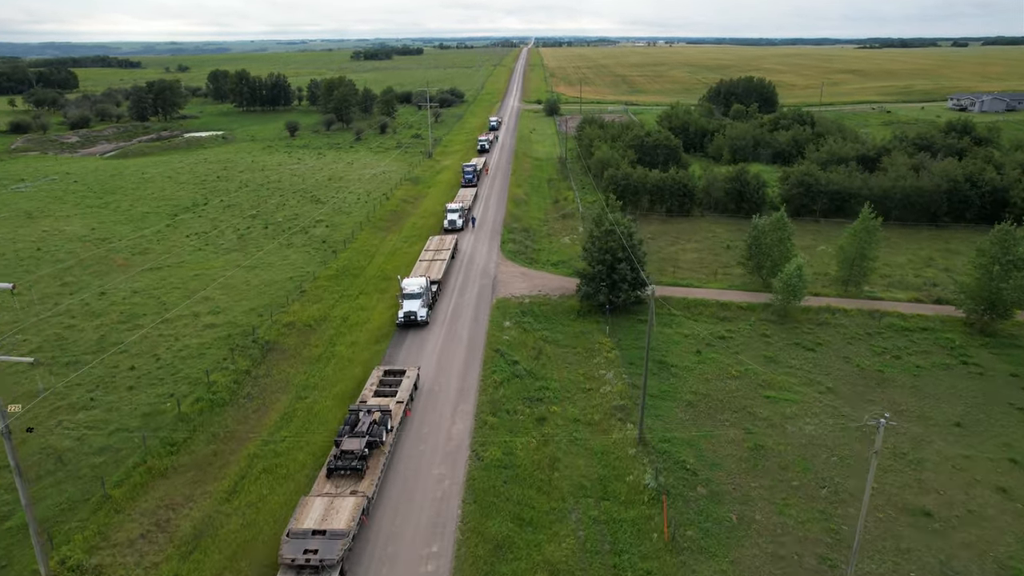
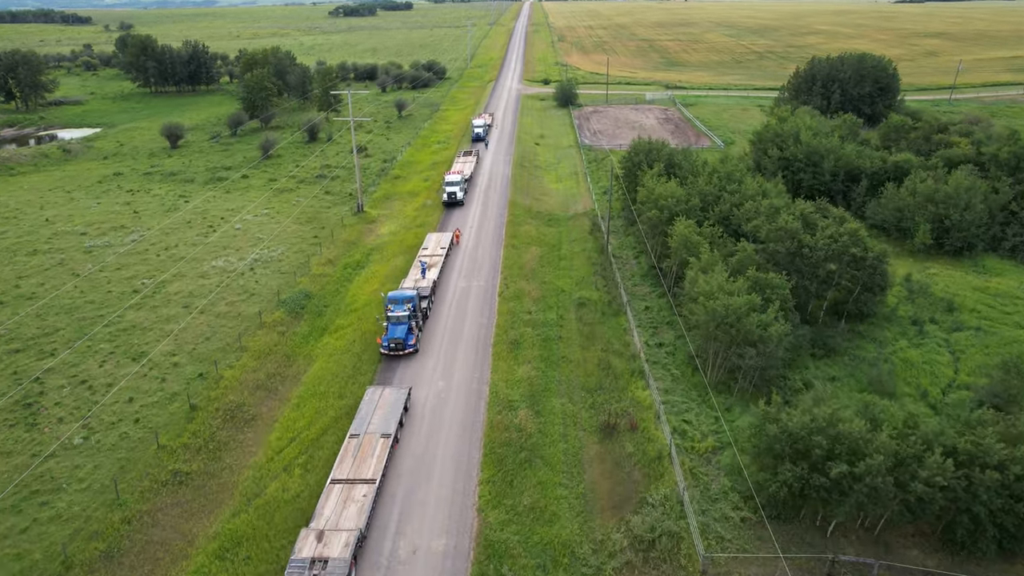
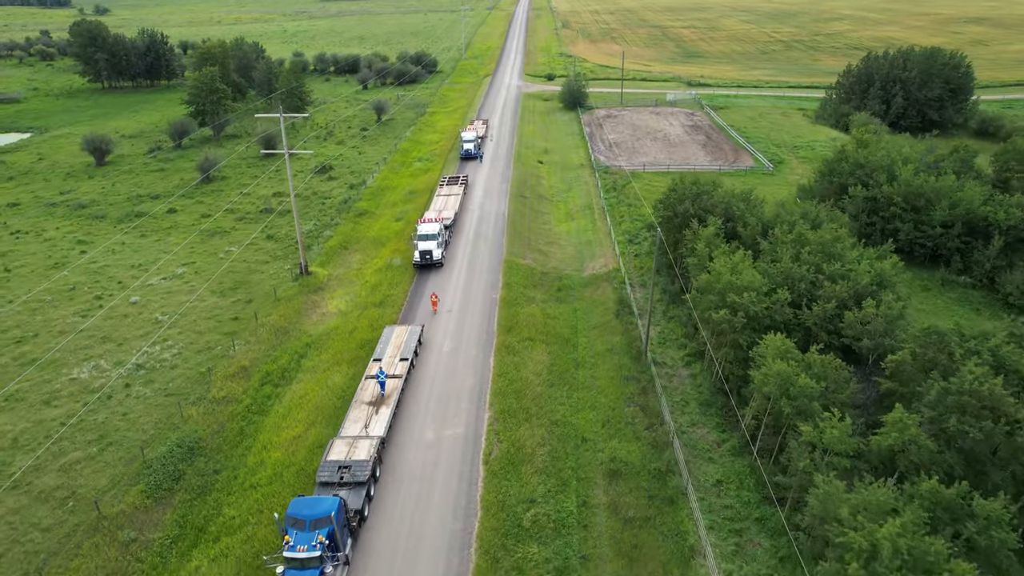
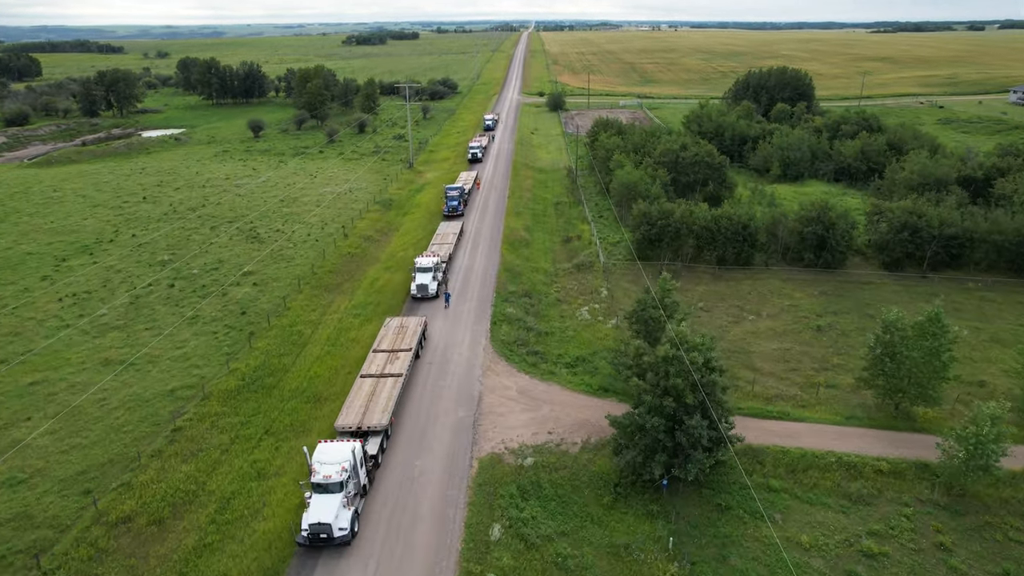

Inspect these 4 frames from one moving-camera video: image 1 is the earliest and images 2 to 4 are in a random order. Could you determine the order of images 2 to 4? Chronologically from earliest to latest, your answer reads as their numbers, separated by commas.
4, 2, 3
